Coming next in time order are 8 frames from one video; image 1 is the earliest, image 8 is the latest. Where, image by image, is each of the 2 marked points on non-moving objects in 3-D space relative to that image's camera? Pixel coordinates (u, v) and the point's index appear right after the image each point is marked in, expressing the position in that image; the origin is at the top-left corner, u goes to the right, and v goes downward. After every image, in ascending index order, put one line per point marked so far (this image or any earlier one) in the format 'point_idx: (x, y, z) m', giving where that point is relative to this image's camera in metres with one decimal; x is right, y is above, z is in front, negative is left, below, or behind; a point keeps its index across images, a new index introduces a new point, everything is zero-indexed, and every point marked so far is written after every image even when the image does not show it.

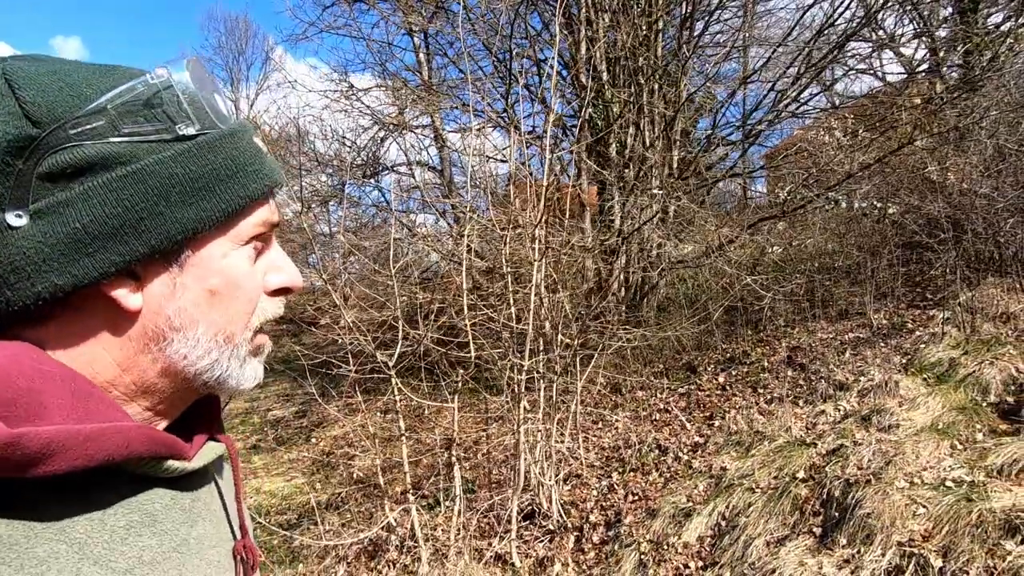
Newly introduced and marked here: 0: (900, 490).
0: (+2.3, -1.2, +3.9) m
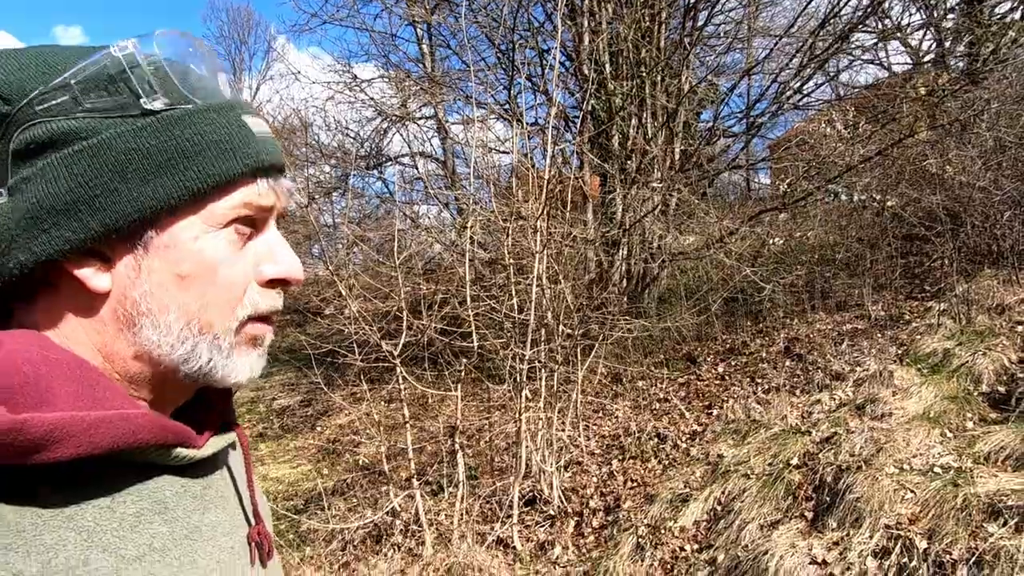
0: (+2.3, -1.1, +4.0) m
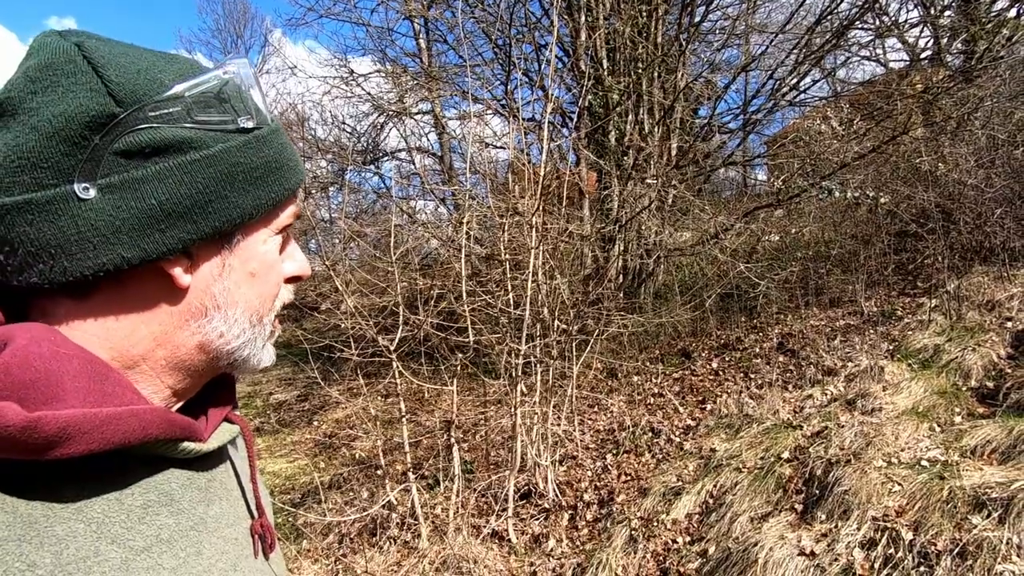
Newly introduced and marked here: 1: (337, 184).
0: (+2.2, -1.1, +4.0) m
1: (-1.8, +1.1, +6.9) m
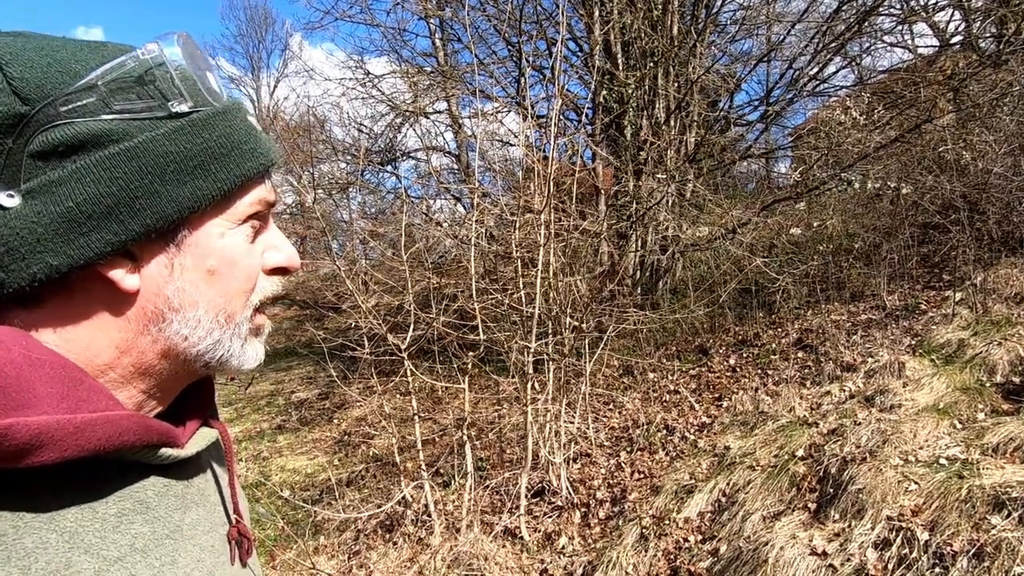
0: (+2.3, -1.1, +3.9) m
1: (-1.7, +1.1, +7.0) m
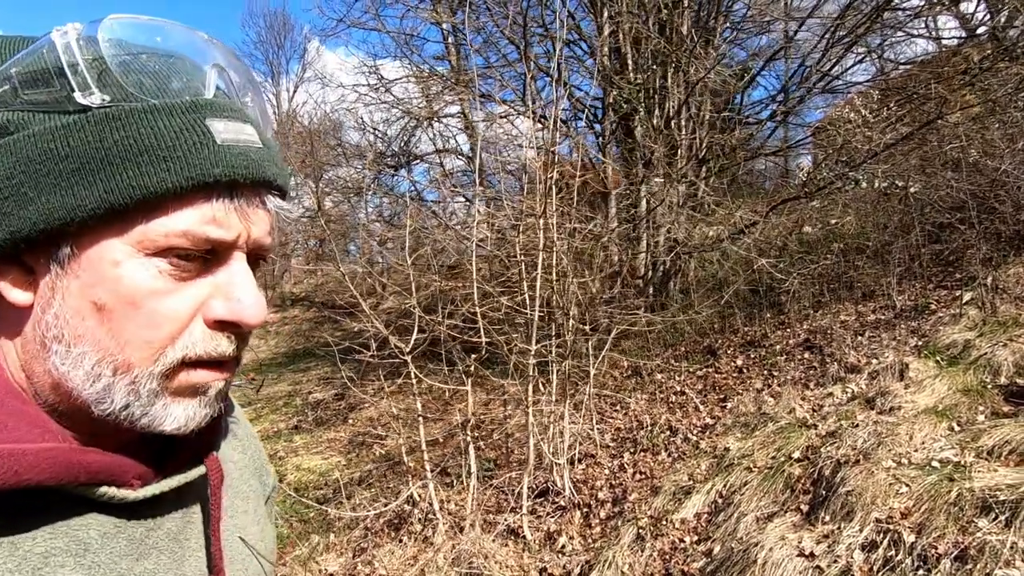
0: (+2.2, -1.1, +4.0) m
1: (-1.7, +1.1, +7.1) m
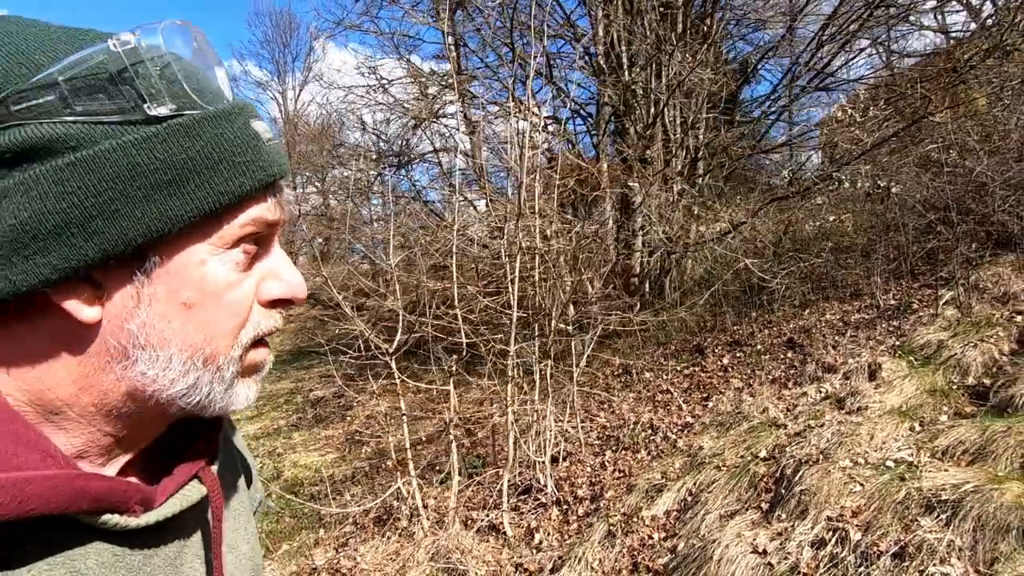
0: (+2.0, -1.1, +4.1) m
1: (-1.8, +1.0, +7.3) m
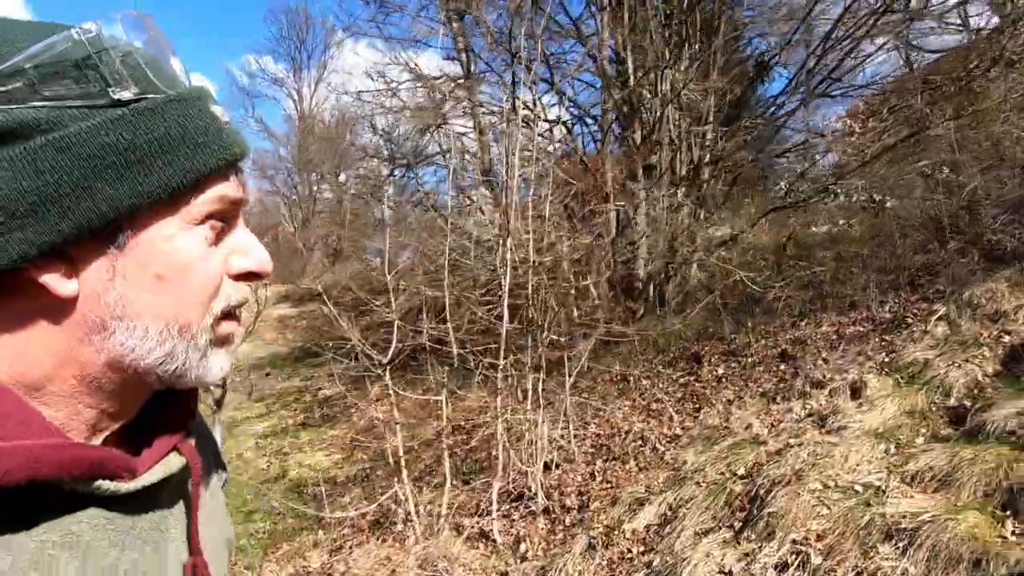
0: (+1.9, -1.3, +4.2) m
1: (-1.8, +0.9, +7.5) m
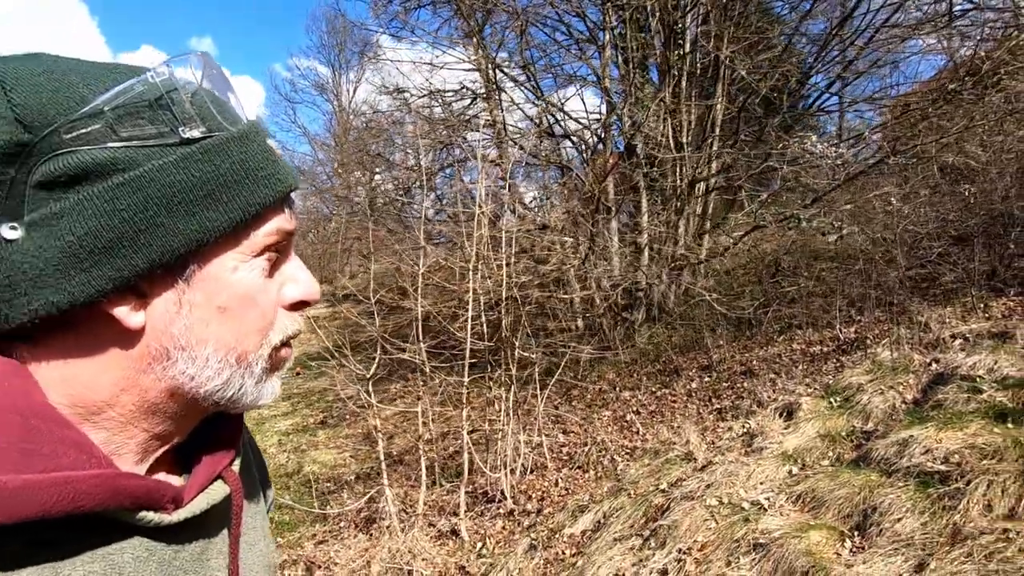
0: (+1.4, -1.6, +4.8) m
1: (-2.0, +0.7, +8.3) m
